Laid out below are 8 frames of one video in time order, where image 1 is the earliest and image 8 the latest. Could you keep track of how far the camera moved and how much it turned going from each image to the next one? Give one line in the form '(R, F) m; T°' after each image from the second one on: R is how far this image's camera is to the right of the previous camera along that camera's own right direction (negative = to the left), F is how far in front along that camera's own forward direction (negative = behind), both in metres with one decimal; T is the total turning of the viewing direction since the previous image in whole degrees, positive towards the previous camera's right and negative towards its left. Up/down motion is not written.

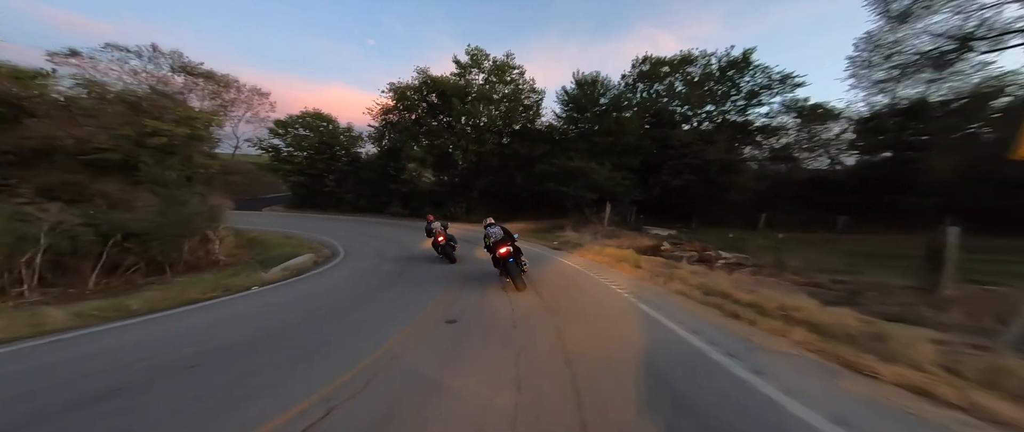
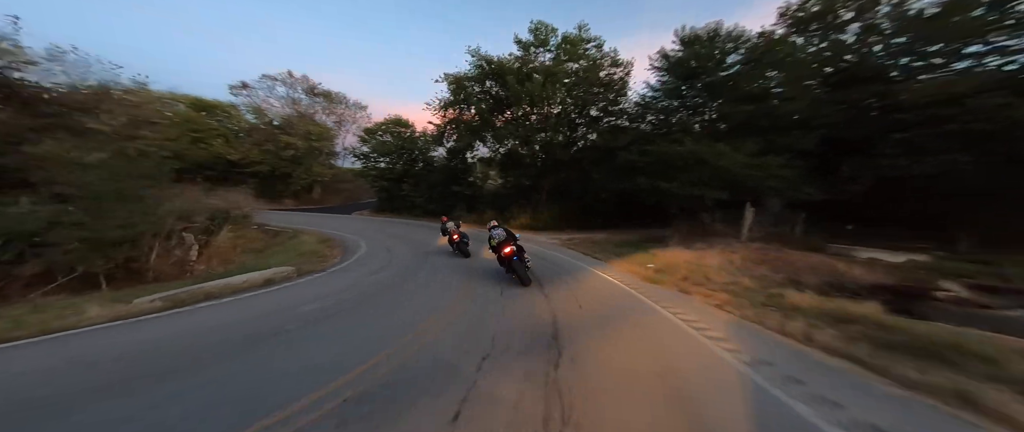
(+1.0, +7.5) m; -15°
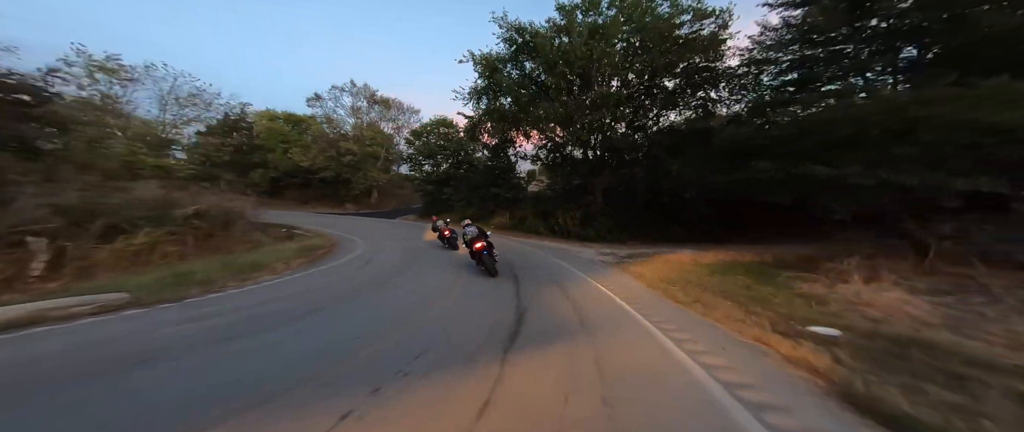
(+1.1, +6.9) m; -10°
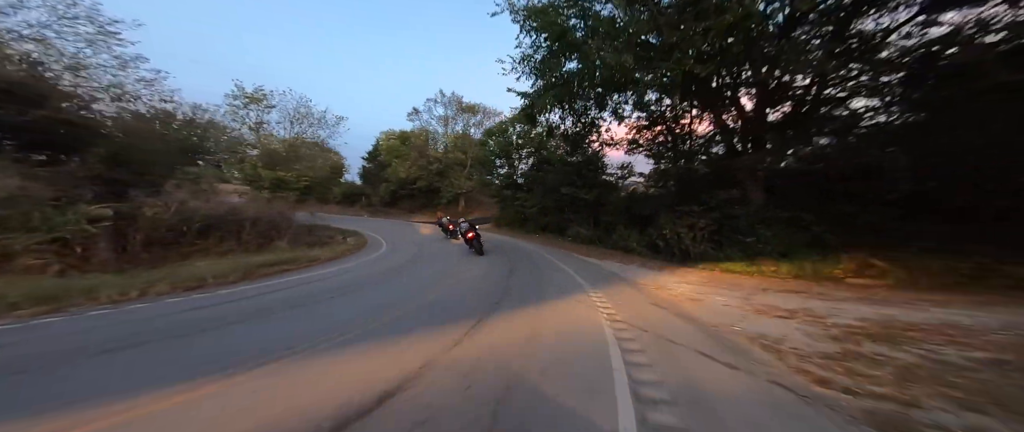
(+1.3, +8.3) m; -16°
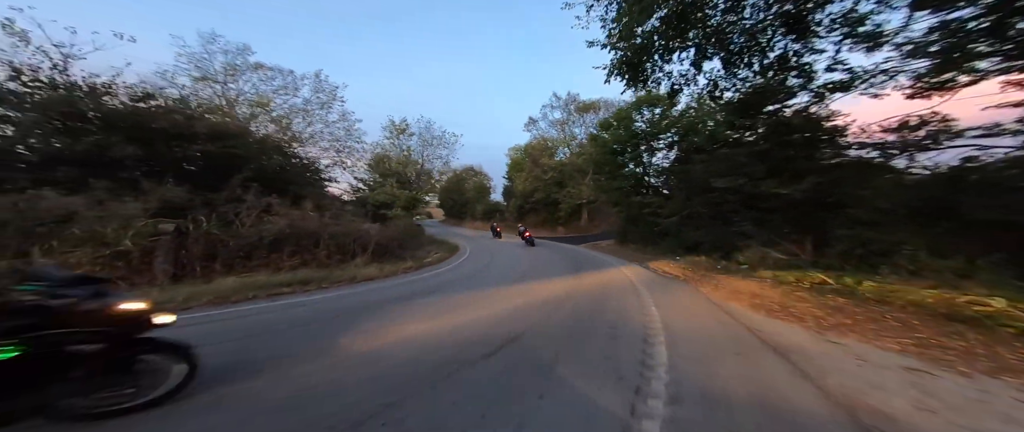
(+0.2, +5.3) m; -20°
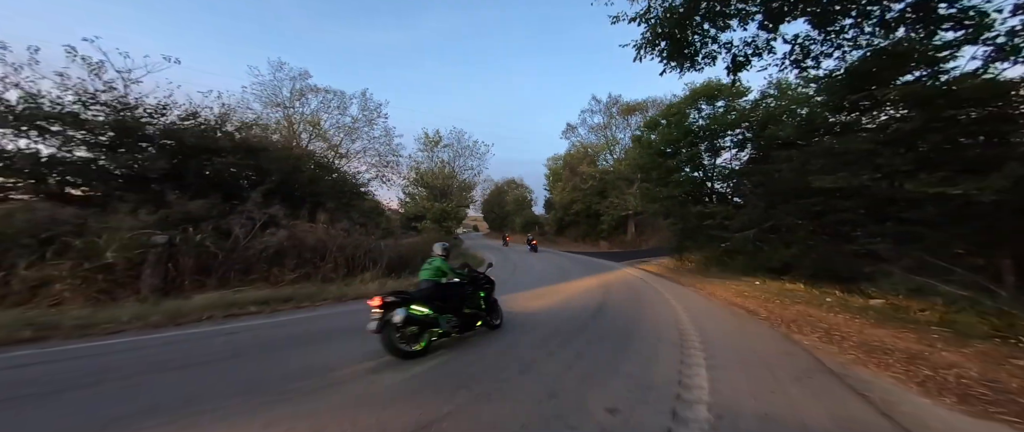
(+0.3, +2.1) m; -7°
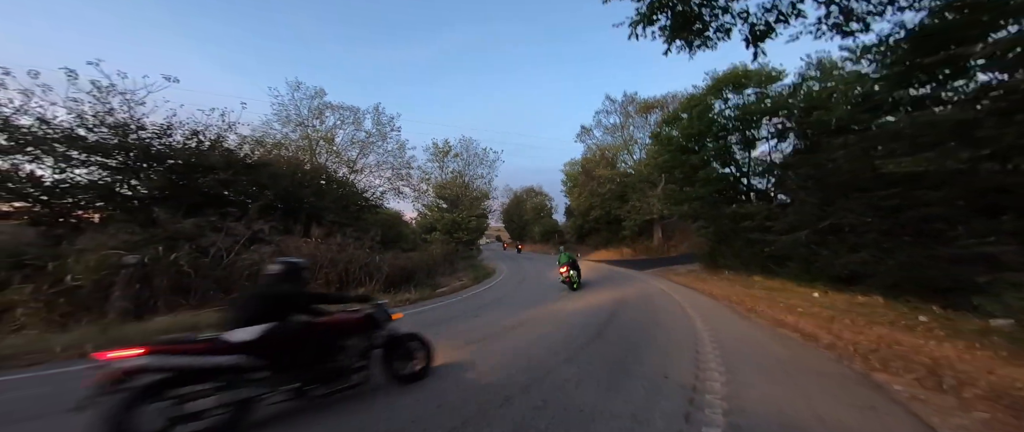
(+0.4, +1.3) m; -3°
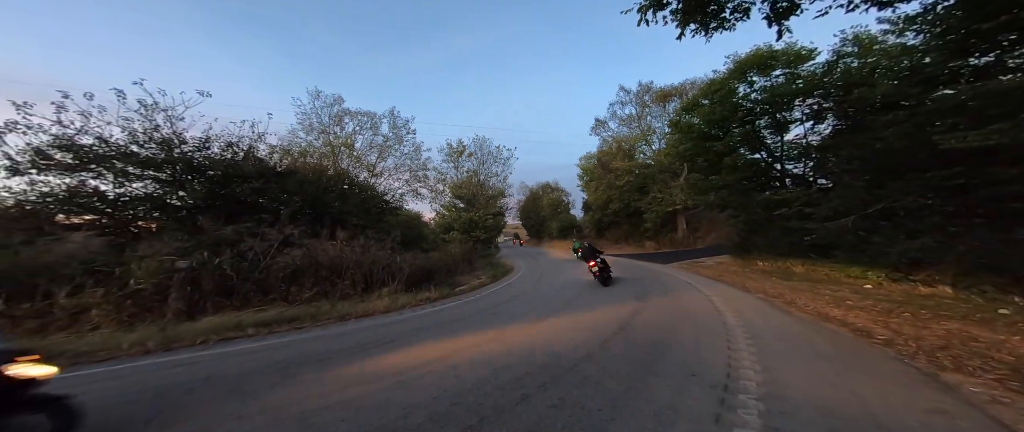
(-0.2, +0.3) m; -3°
